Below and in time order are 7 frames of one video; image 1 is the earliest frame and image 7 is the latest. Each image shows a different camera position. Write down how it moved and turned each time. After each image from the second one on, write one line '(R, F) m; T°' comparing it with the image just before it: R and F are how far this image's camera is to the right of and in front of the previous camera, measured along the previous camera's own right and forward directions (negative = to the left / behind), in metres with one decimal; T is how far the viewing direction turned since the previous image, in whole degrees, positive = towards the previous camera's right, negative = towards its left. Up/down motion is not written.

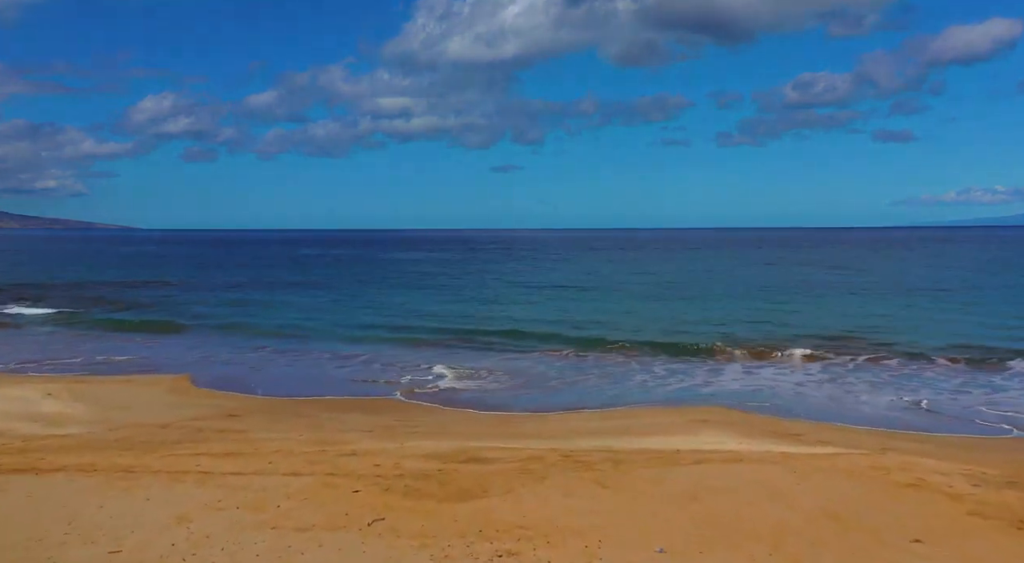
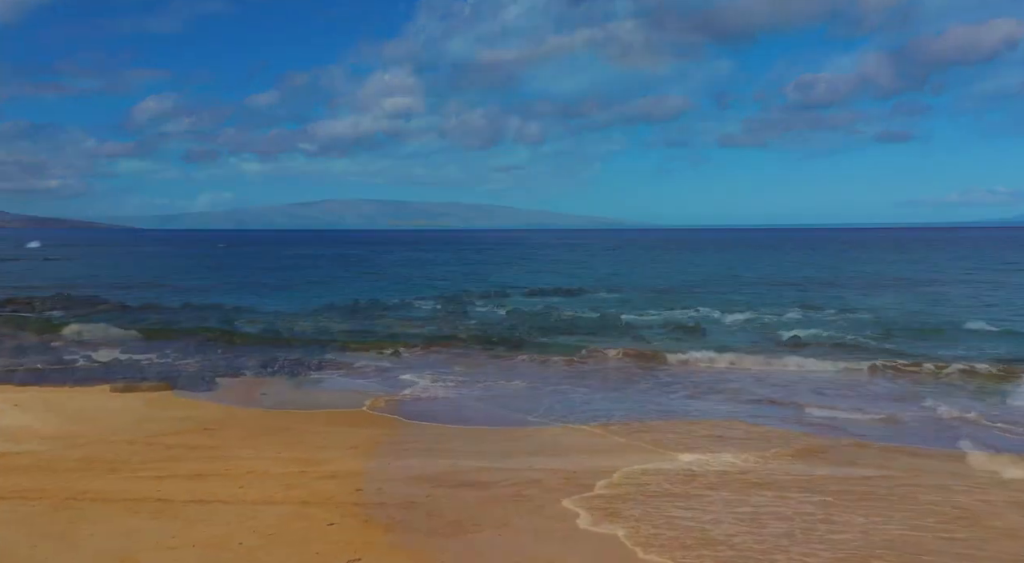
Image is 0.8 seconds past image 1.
(+0.1, +2.0) m; 0°
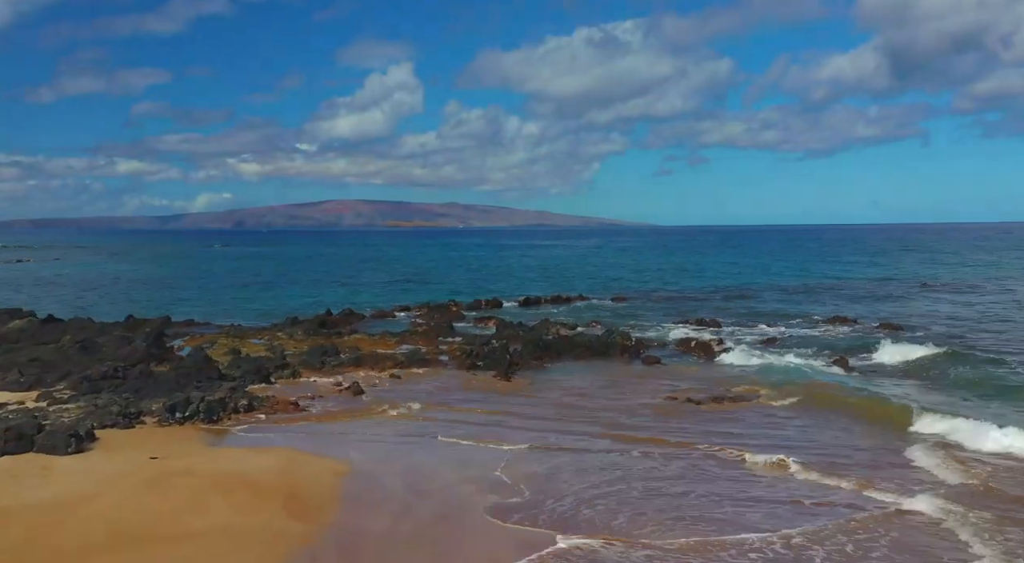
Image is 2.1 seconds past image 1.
(+0.4, +6.7) m; 0°
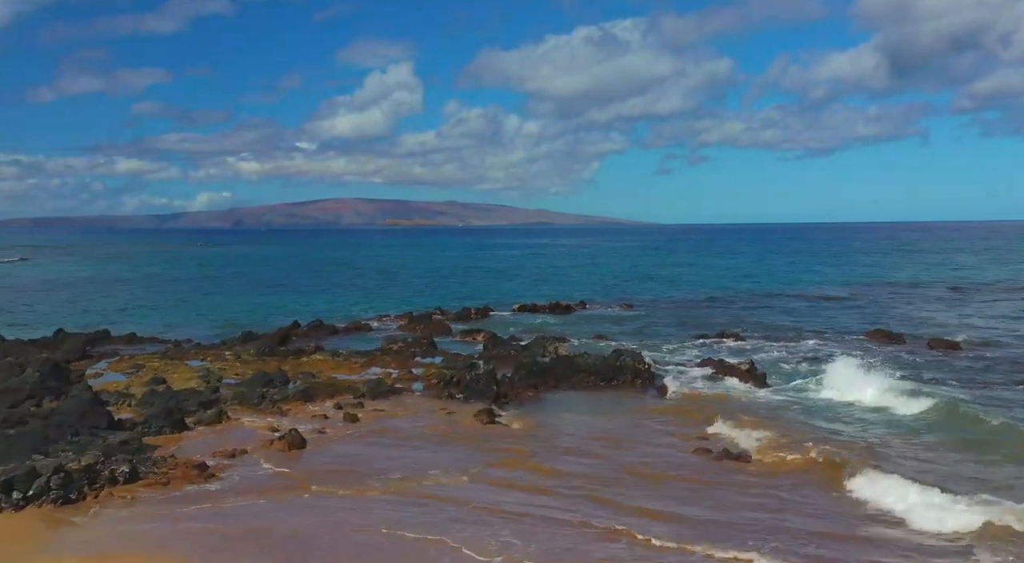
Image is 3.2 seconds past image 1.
(+0.4, +6.4) m; 0°
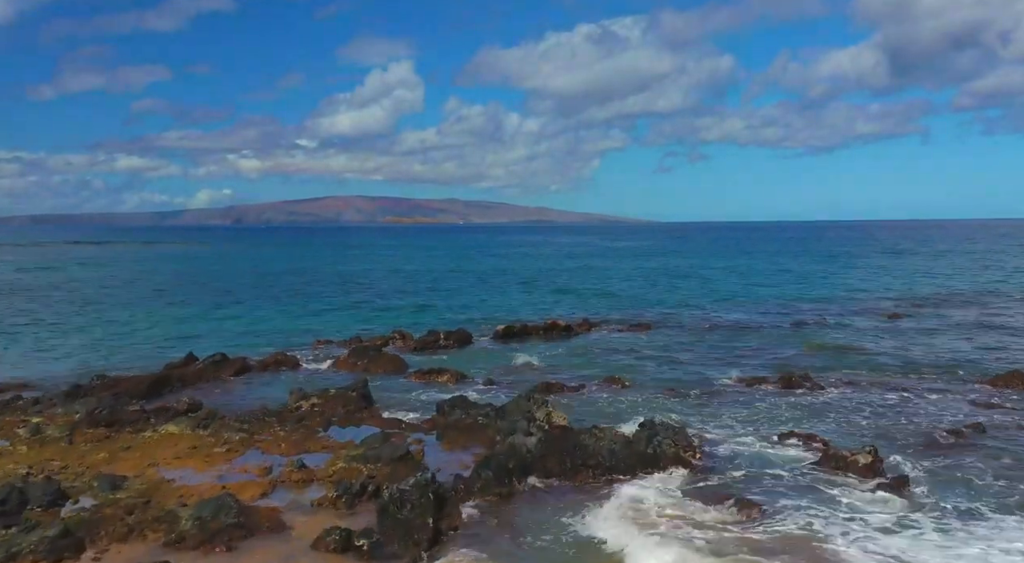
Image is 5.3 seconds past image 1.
(+0.8, +12.7) m; 0°
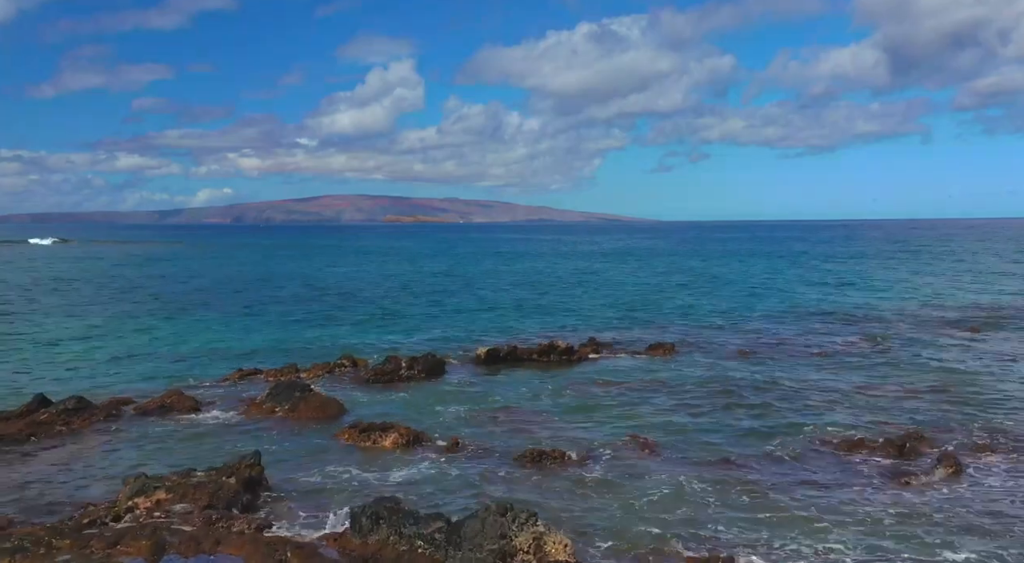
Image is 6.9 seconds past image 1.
(+0.5, +9.6) m; 0°
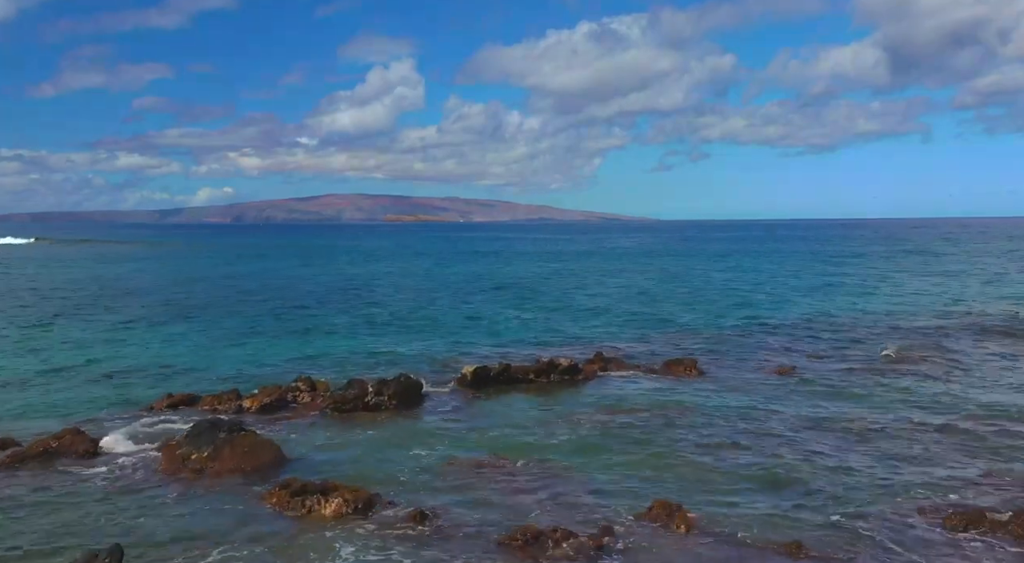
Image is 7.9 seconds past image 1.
(+0.2, +5.6) m; 0°
